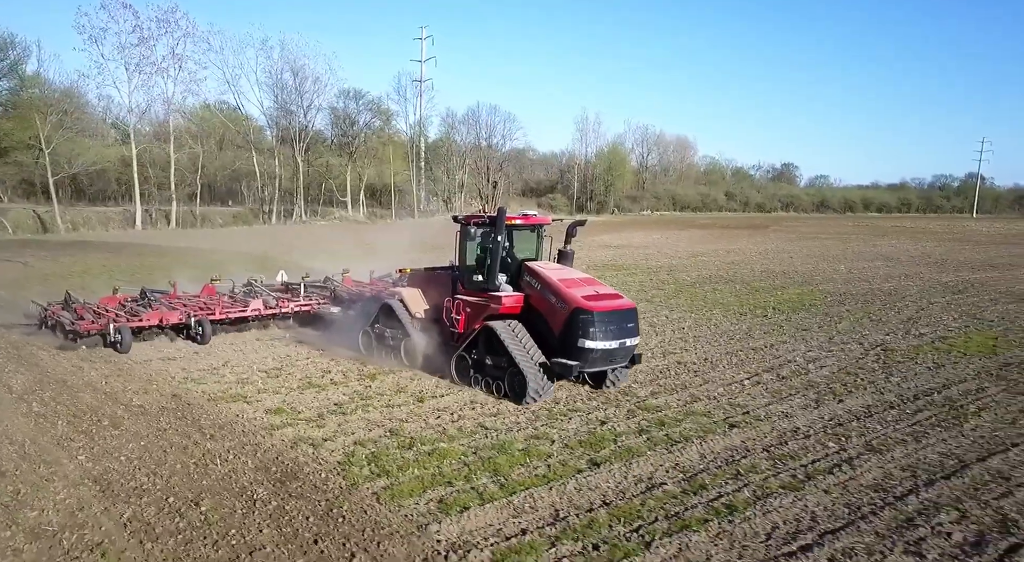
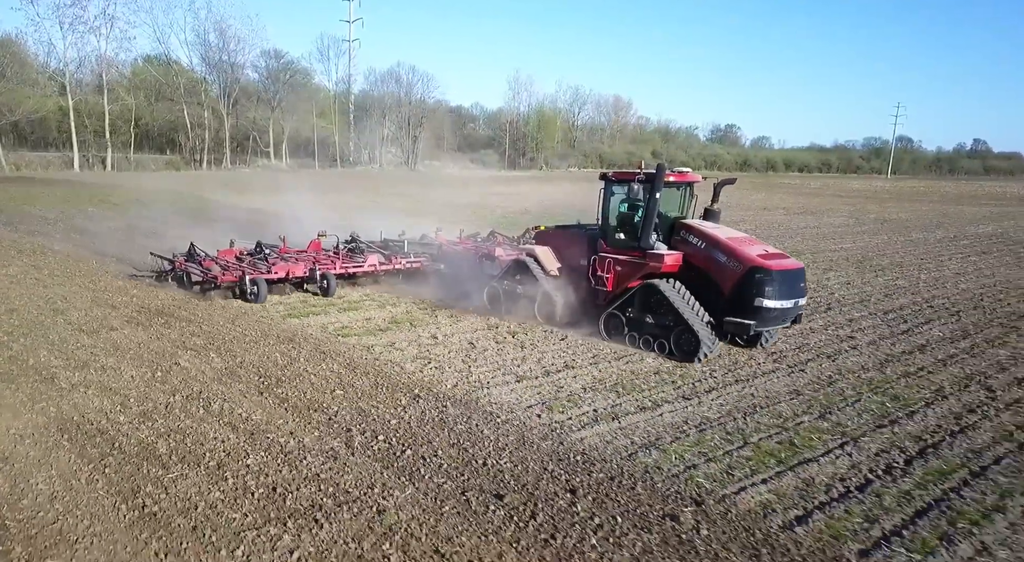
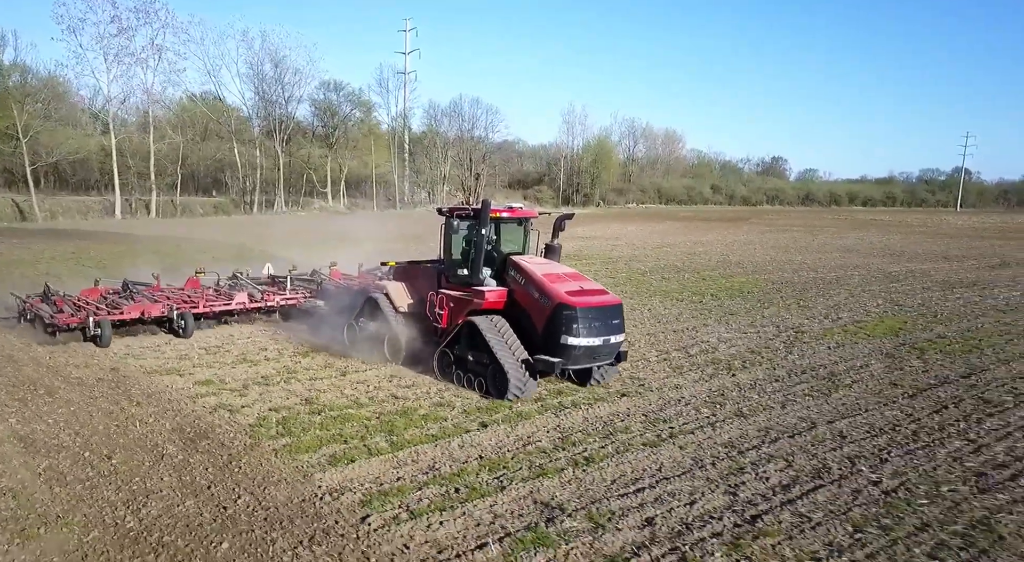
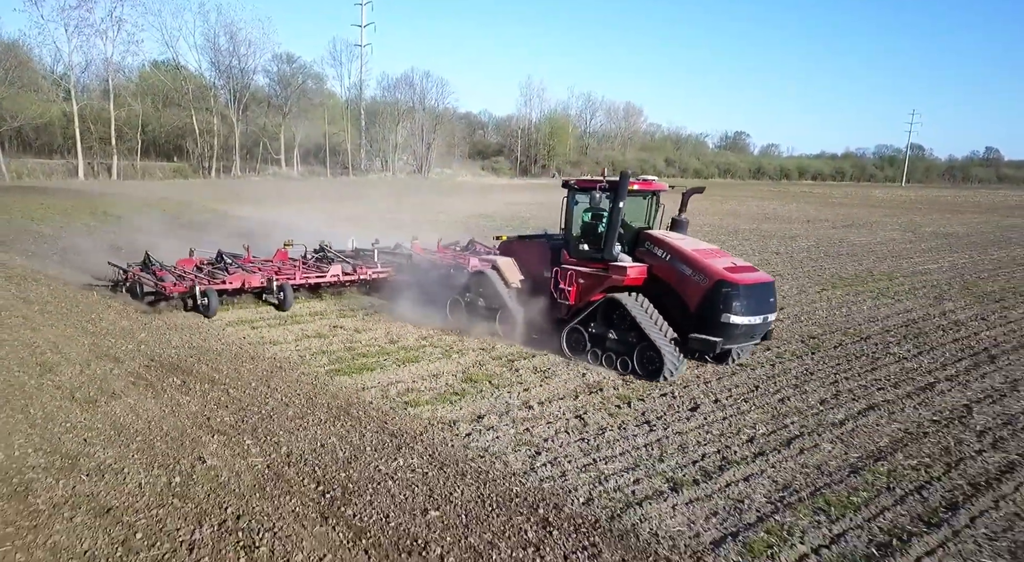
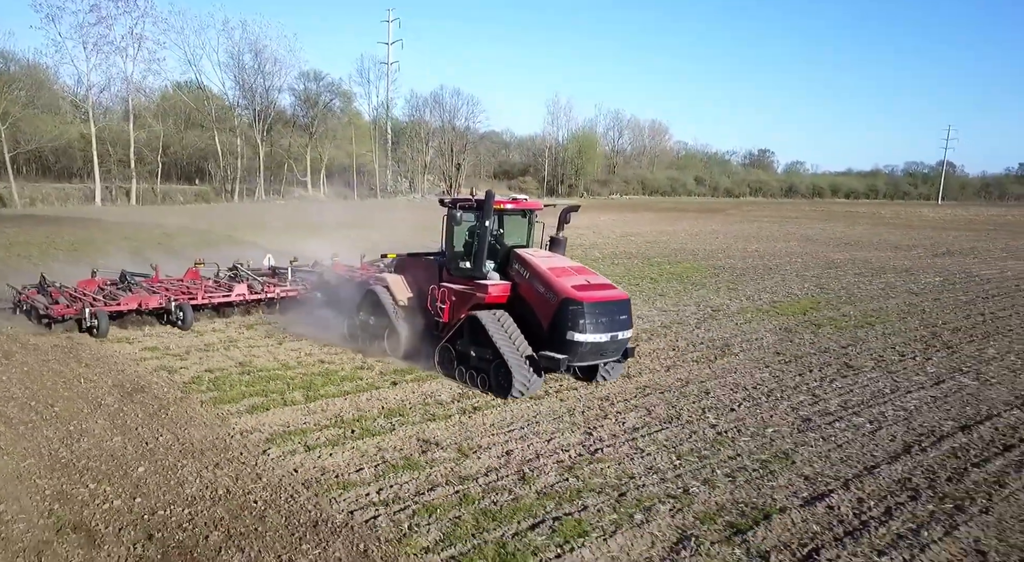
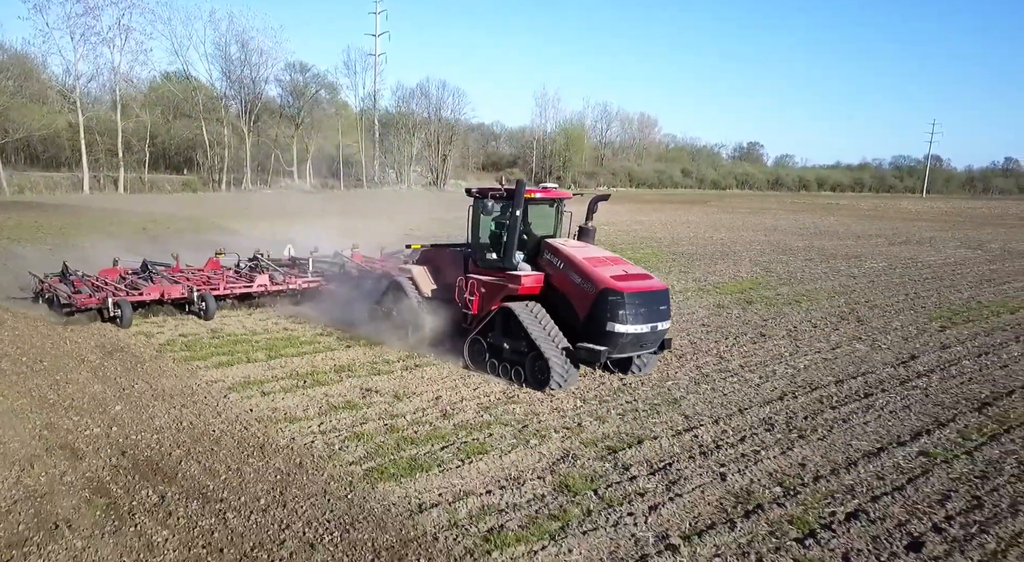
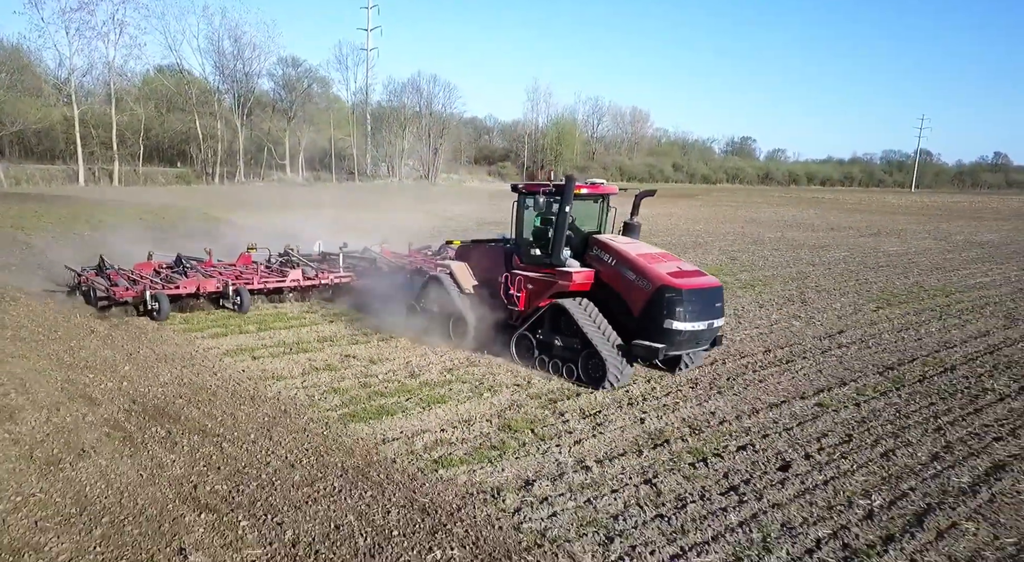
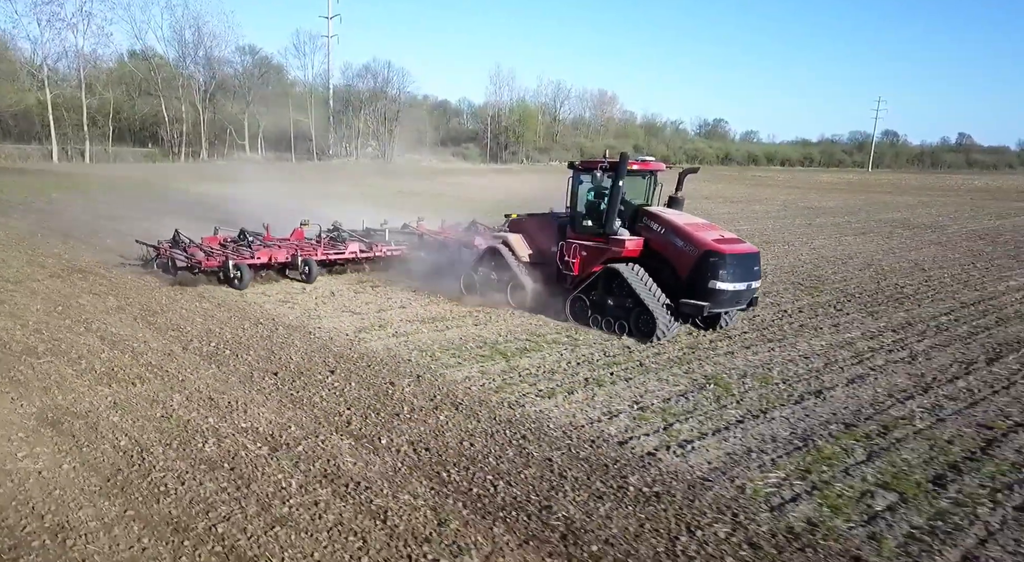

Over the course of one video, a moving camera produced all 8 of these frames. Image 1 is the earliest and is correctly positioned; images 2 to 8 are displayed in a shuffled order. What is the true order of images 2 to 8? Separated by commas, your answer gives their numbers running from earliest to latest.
3, 5, 6, 7, 4, 2, 8
